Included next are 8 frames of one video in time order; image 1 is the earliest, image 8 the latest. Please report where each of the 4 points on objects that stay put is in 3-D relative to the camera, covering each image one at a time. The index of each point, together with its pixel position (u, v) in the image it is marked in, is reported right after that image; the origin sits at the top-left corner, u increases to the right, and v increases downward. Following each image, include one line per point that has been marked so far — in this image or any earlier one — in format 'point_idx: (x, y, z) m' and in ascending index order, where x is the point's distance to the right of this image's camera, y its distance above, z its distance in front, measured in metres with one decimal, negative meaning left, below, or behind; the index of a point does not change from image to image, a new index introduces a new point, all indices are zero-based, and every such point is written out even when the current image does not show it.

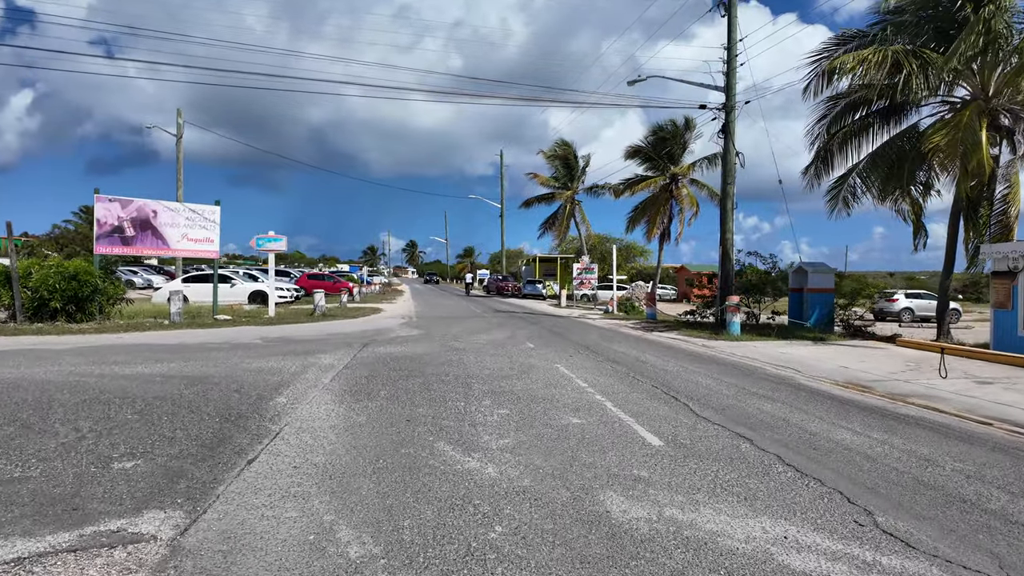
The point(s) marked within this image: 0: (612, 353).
0: (+2.0, -1.3, +12.1) m
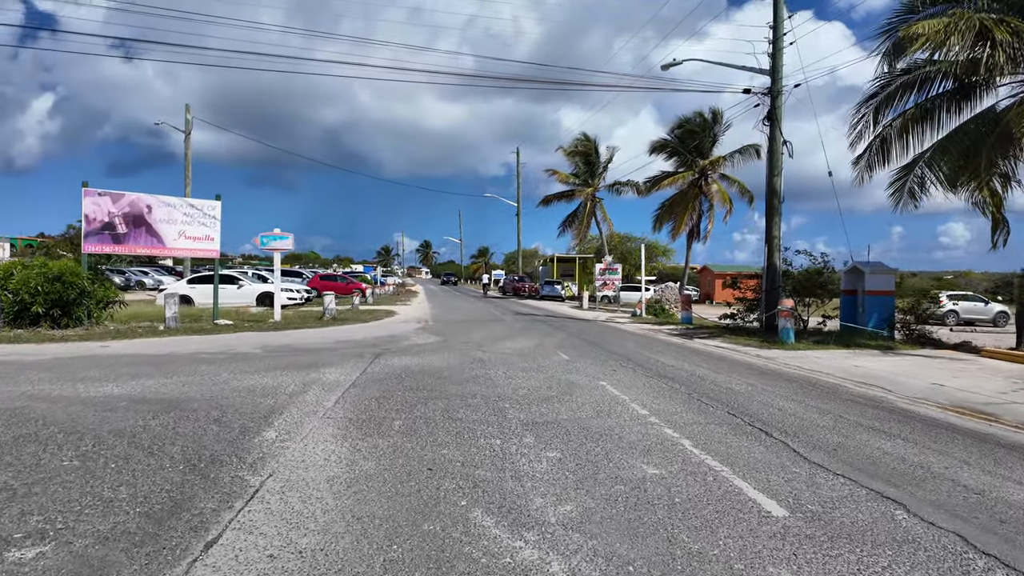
0: (+2.6, -1.4, +10.5) m
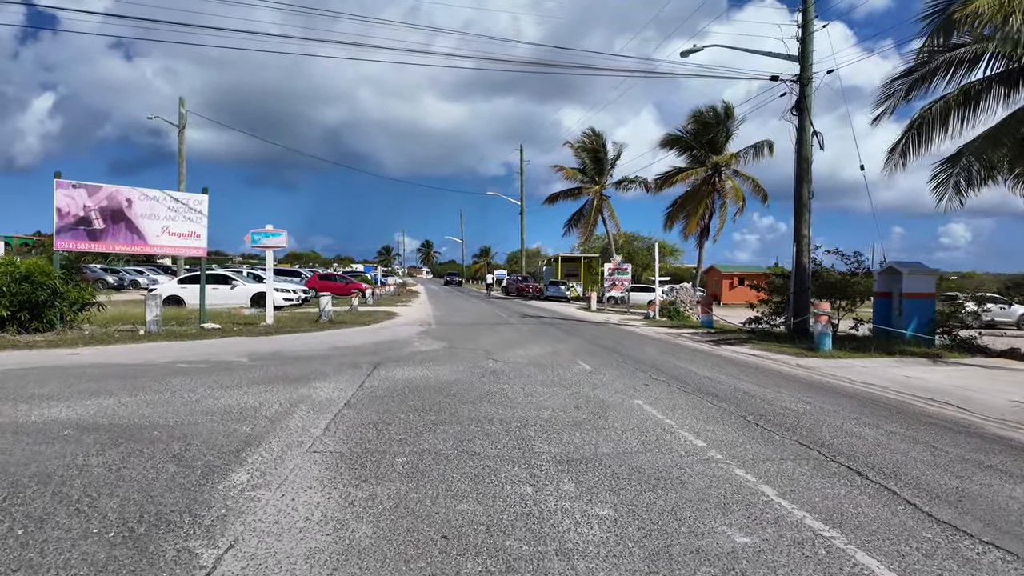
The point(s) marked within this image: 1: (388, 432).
0: (+2.9, -1.4, +9.3) m
1: (-1.2, -1.4, +5.8) m
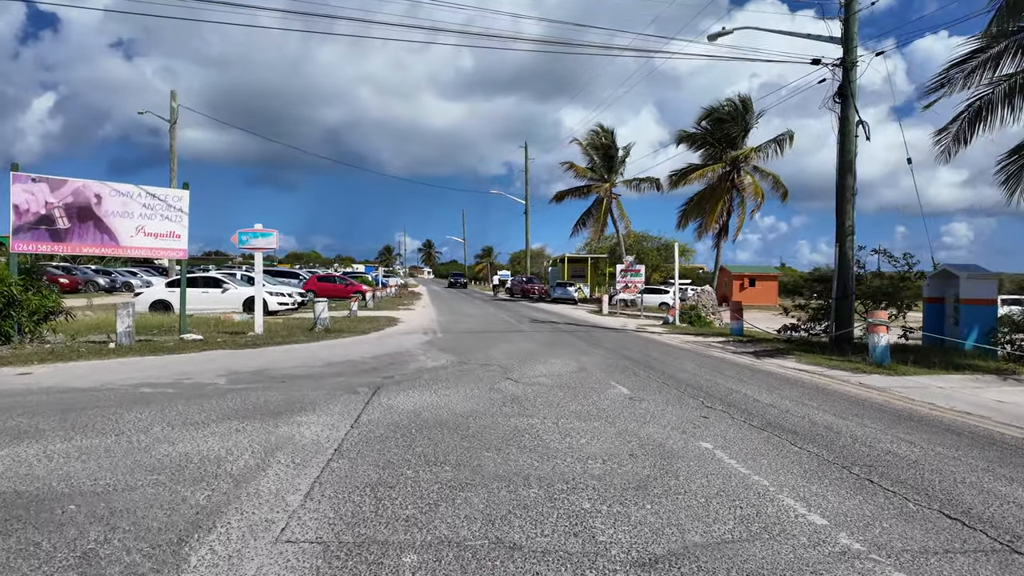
0: (+3.2, -1.6, +7.8) m
1: (-0.9, -1.5, +4.2) m
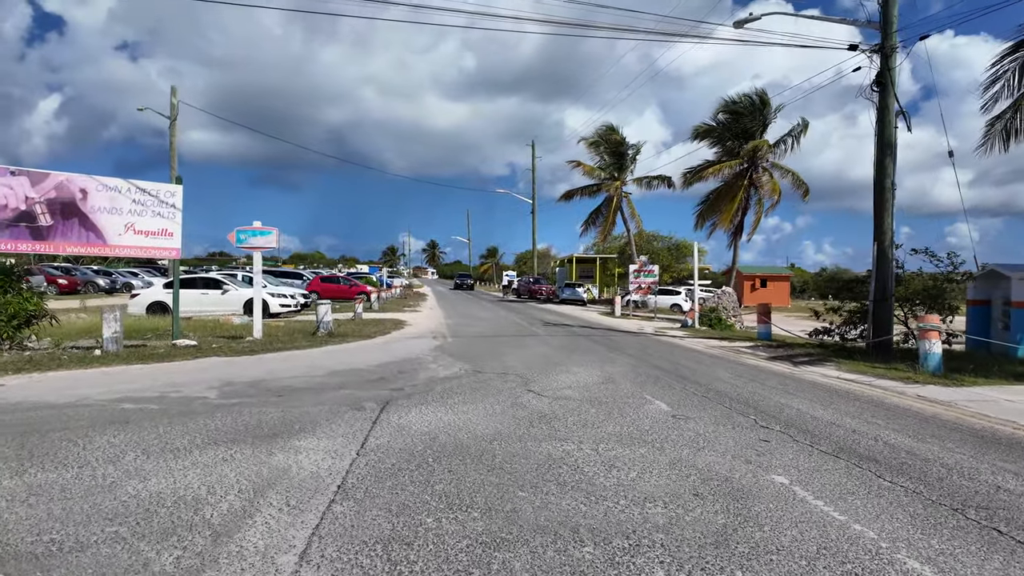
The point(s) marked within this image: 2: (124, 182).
0: (+3.5, -1.6, +6.8) m
1: (-0.6, -1.6, +3.3) m
2: (-7.5, +2.1, +11.5) m
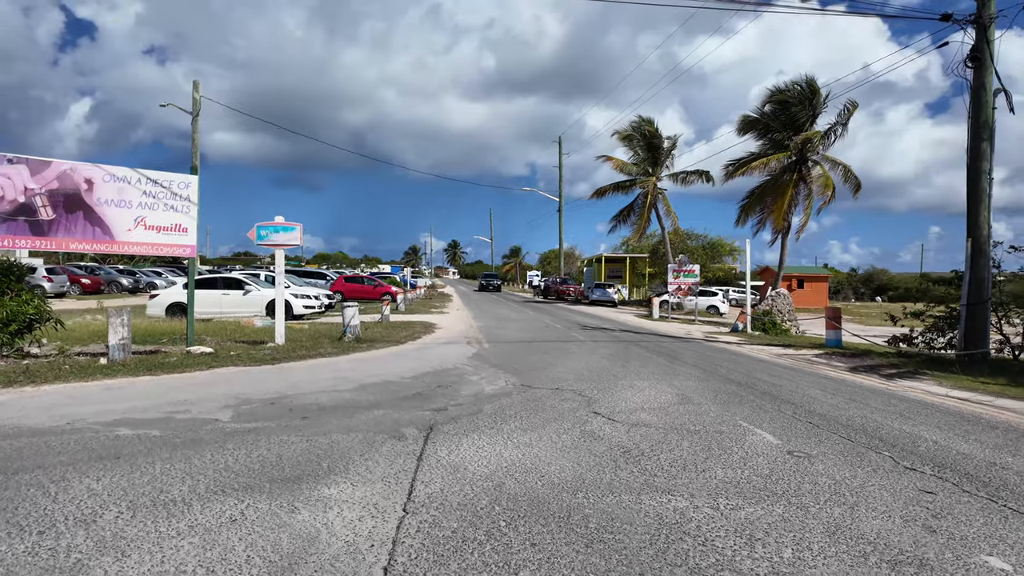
0: (+4.2, -1.6, +5.4) m
1: (0.0, -1.6, +2.0) m
2: (-6.6, +2.0, +10.4) m
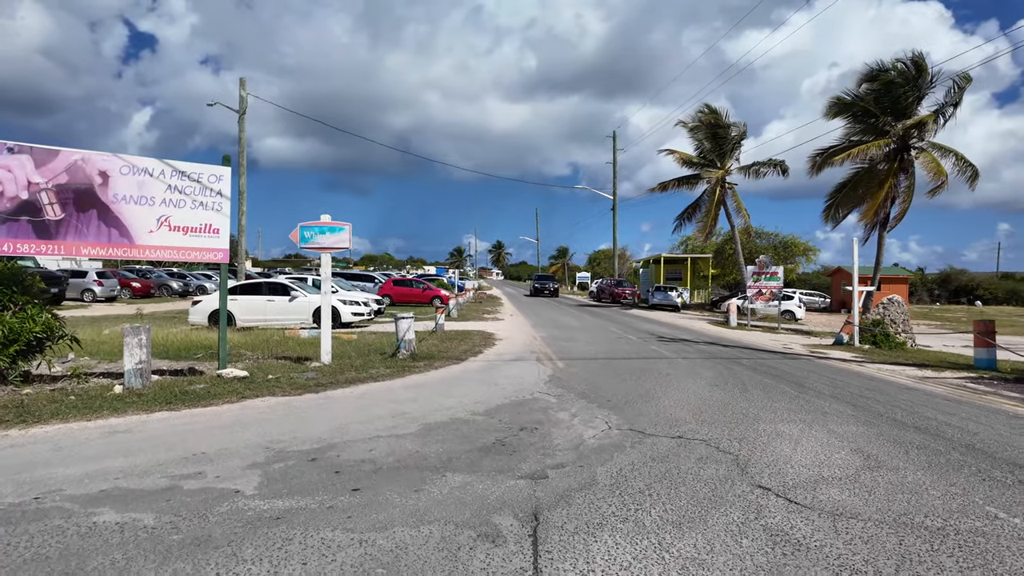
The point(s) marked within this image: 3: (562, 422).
0: (+5.2, -1.8, +3.0) m
1: (+0.8, -1.8, -0.1) m
2: (-5.3, +1.9, +8.8) m
3: (+0.6, -1.6, +7.2) m
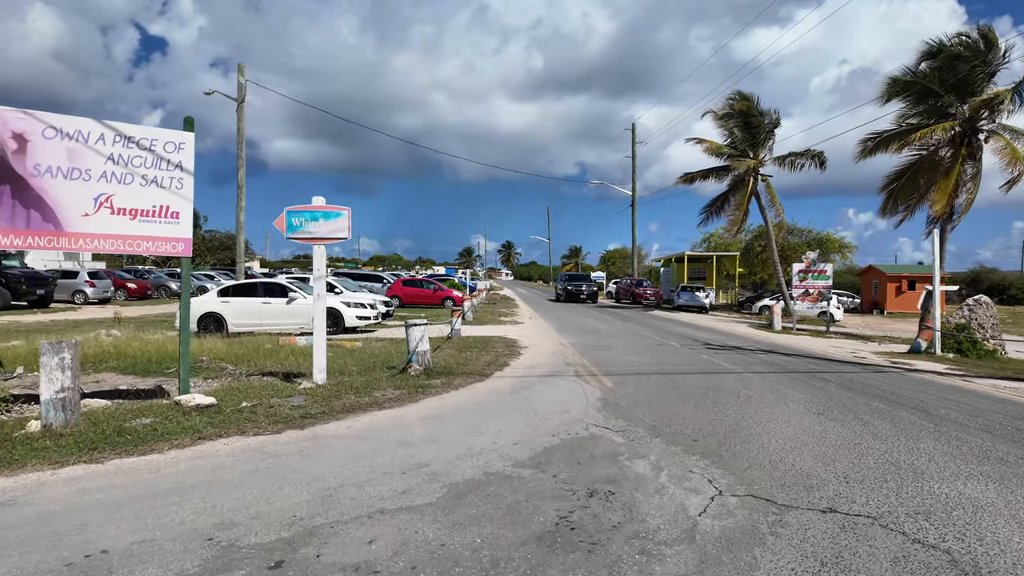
0: (+5.7, -1.8, +0.7) m
1: (+1.2, -1.8, -2.2) m
2: (-4.7, +1.8, +6.7) m
3: (+1.1, -1.6, +5.0) m
